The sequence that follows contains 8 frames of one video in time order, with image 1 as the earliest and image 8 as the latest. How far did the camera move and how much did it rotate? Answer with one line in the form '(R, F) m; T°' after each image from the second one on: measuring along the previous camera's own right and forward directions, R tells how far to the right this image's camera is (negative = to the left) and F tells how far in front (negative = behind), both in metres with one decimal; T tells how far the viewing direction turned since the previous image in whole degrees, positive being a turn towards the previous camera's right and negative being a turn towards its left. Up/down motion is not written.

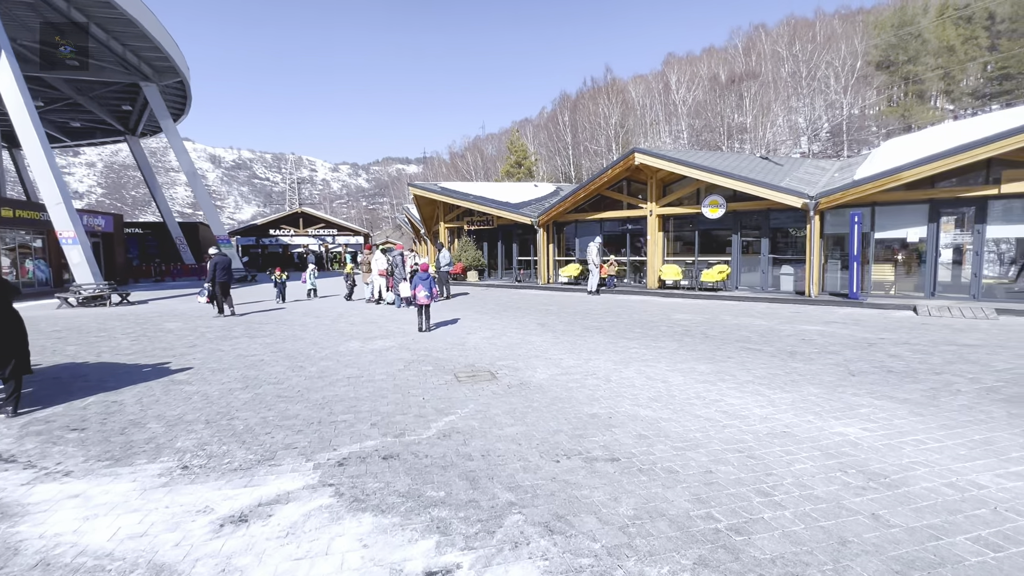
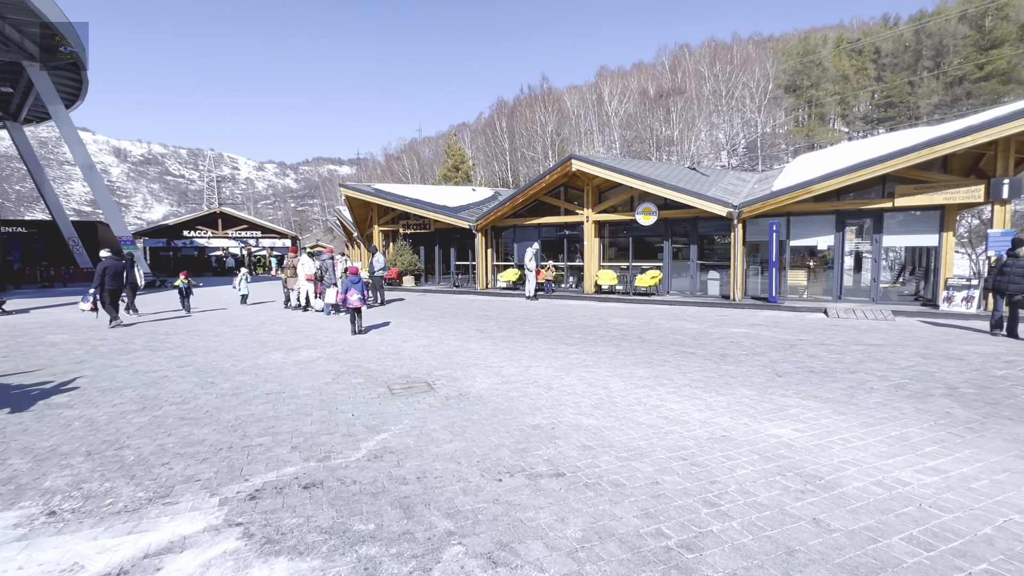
(0.0, +0.3) m; +8°
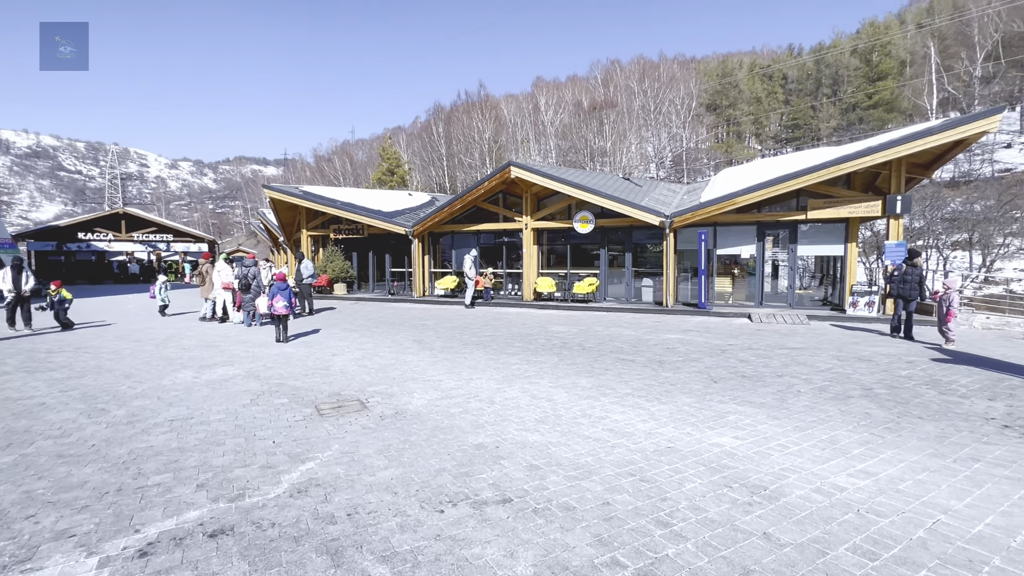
(0.0, +0.3) m; +8°
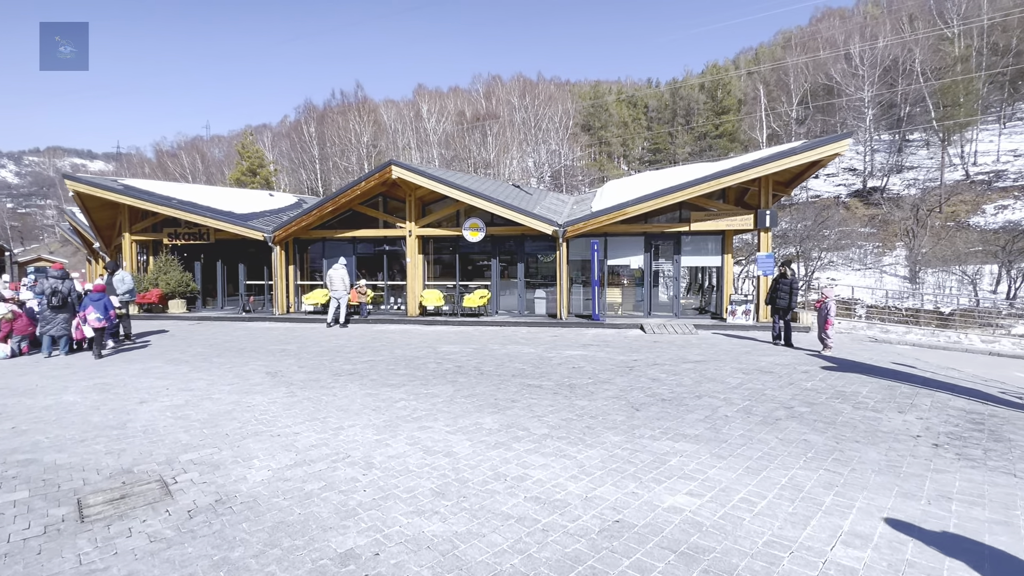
(0.0, +1.4) m; +14°
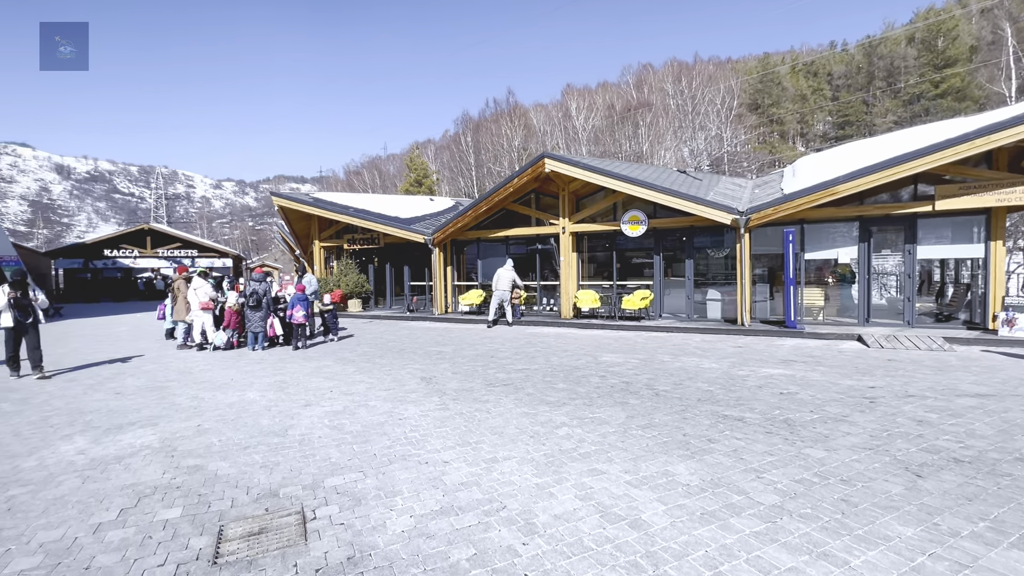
(-0.4, +1.2) m; -18°
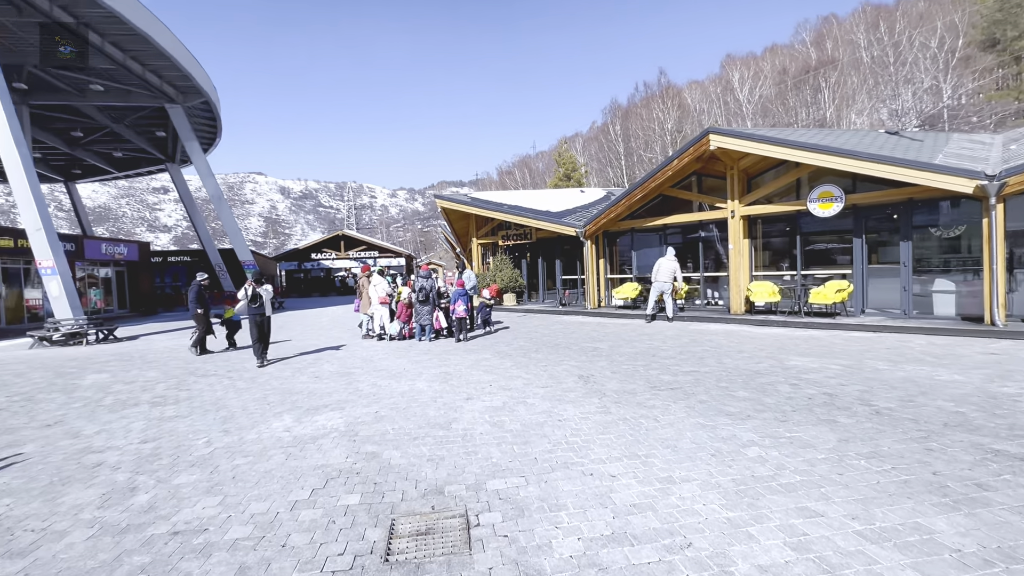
(-0.2, +0.4) m; -18°
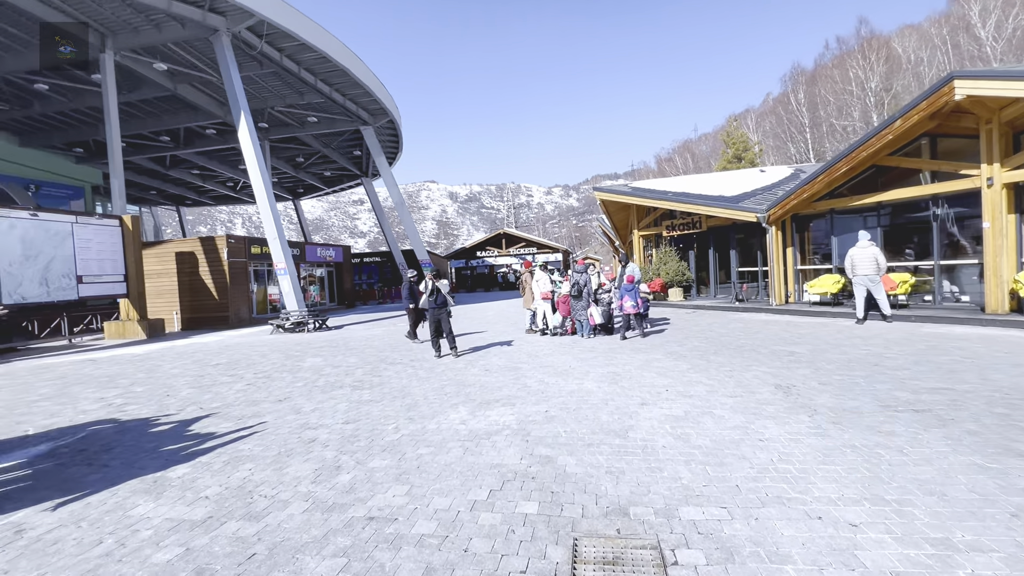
(-0.3, +0.4) m; -19°
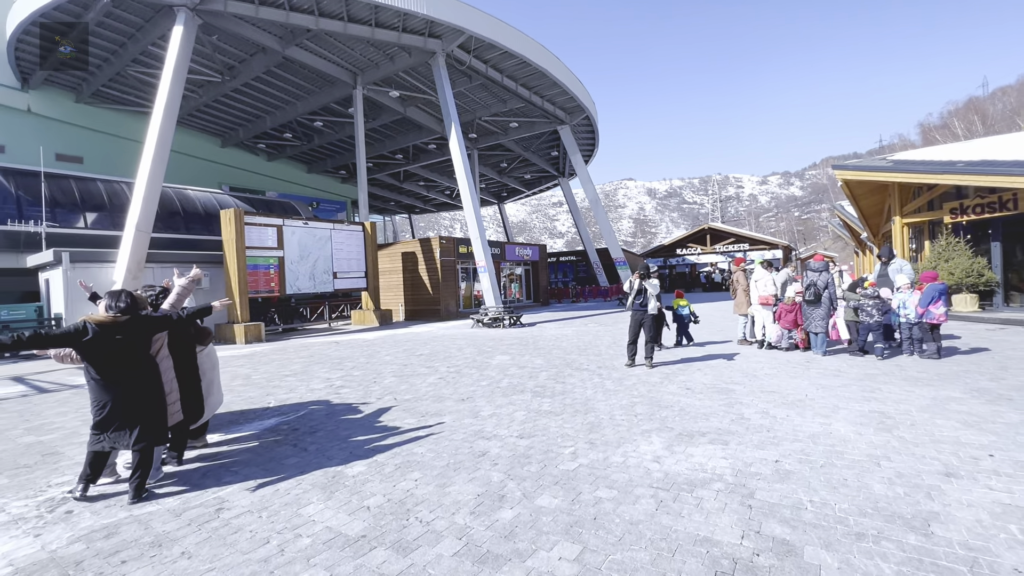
(-0.1, +1.0) m; -23°
